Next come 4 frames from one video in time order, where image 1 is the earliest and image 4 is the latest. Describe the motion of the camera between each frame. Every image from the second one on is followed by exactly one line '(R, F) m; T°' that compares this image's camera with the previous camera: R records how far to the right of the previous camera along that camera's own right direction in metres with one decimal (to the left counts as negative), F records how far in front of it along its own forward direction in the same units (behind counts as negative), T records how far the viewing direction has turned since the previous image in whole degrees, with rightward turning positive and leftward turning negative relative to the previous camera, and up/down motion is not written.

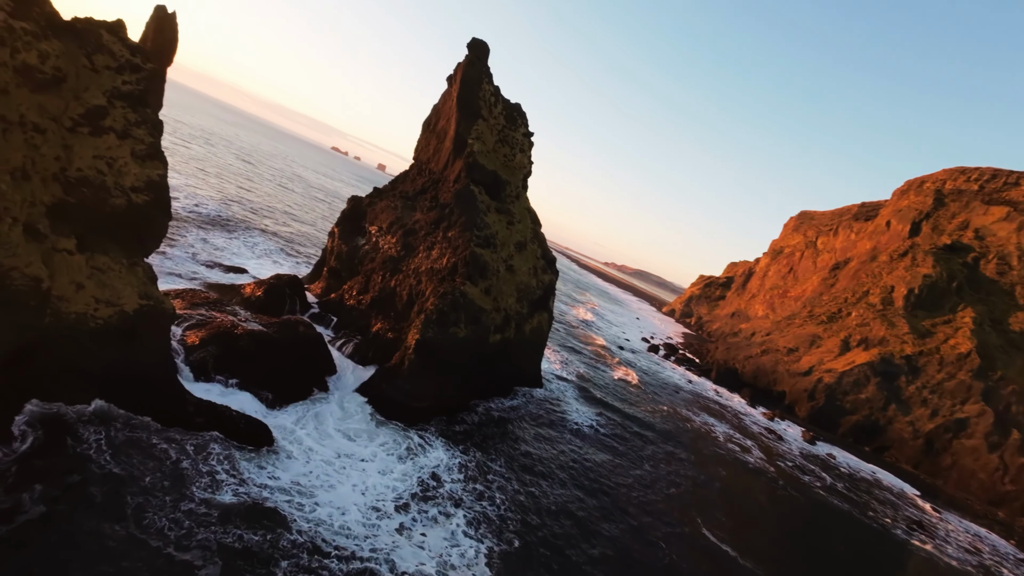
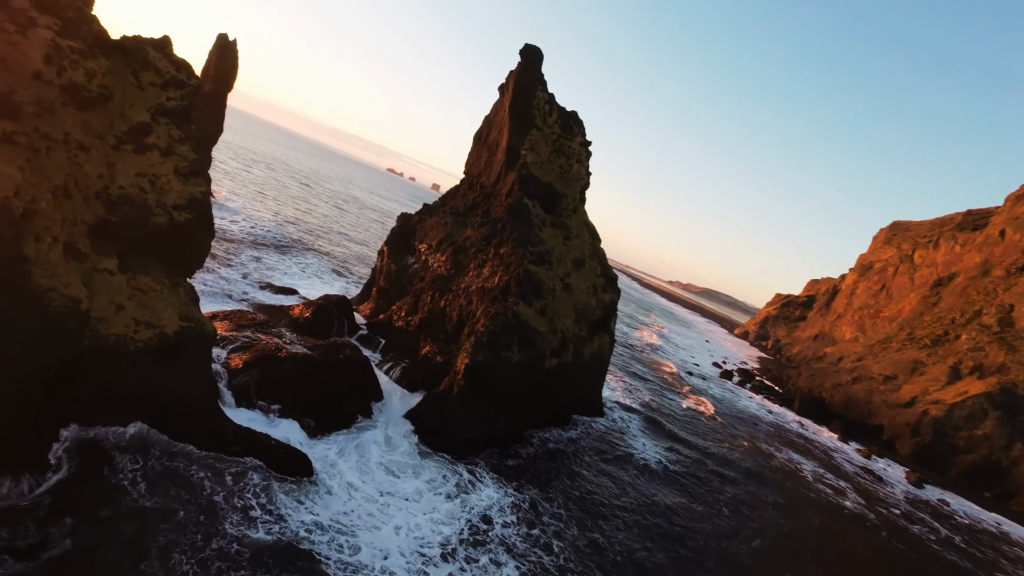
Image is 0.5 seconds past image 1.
(+0.1, +1.3) m; -7°
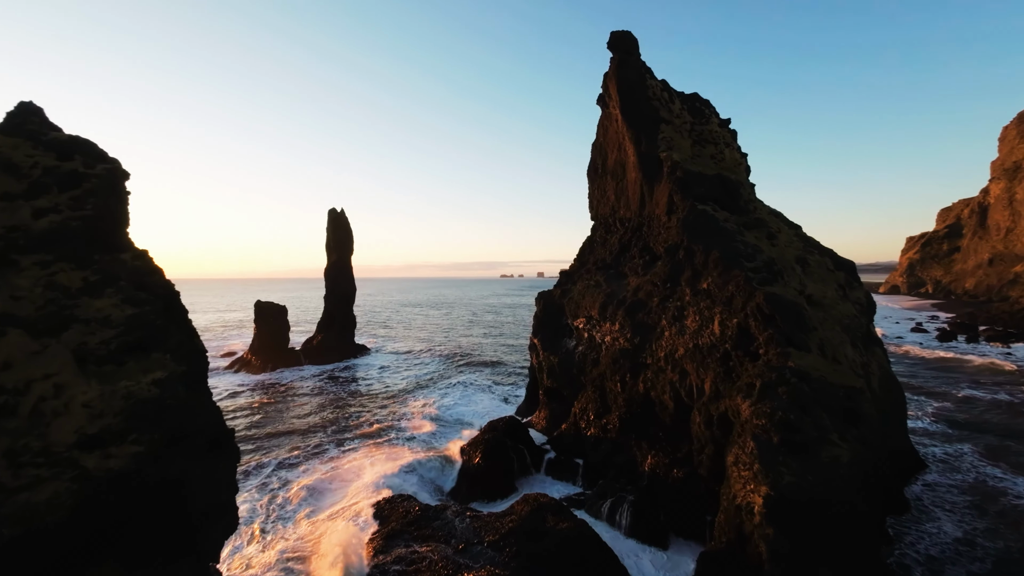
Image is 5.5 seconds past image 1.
(-2.2, +6.7) m; -14°
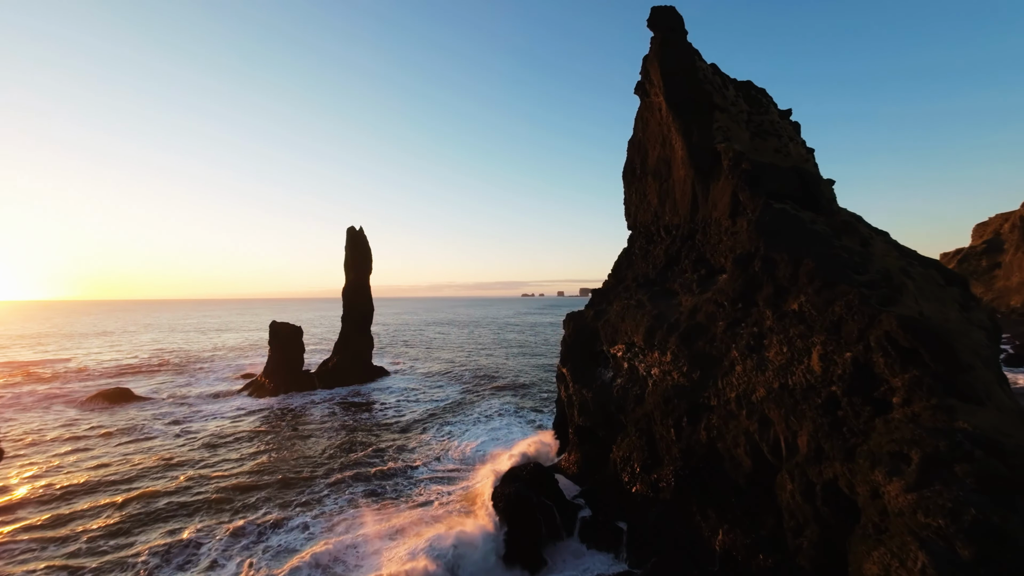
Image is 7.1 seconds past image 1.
(+0.1, +3.6) m; -4°
